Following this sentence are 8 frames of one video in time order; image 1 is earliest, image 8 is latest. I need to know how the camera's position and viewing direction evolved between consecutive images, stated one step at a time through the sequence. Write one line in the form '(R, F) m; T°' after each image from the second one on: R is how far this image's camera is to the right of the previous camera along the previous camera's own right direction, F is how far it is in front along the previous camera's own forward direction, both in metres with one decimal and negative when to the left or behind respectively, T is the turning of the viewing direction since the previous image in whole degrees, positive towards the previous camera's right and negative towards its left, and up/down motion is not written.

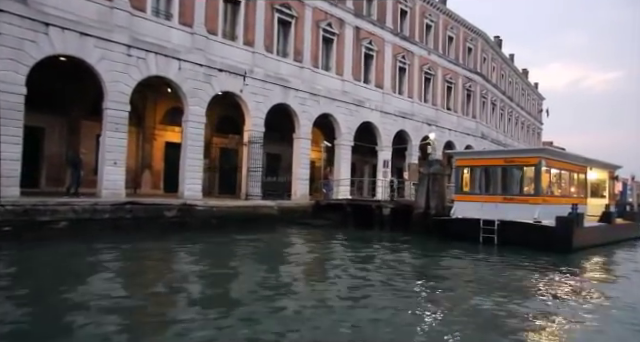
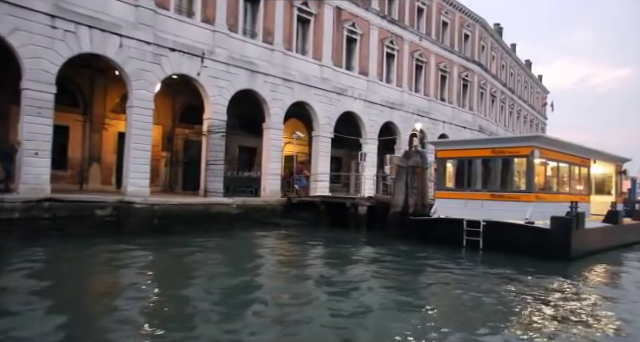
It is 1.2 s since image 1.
(+1.4, +2.1) m; -1°
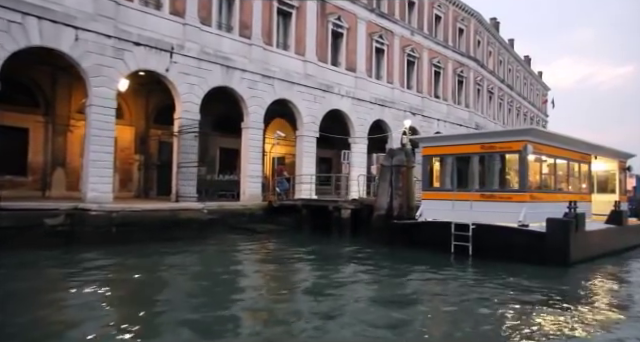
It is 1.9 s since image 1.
(+0.8, +1.2) m; 0°
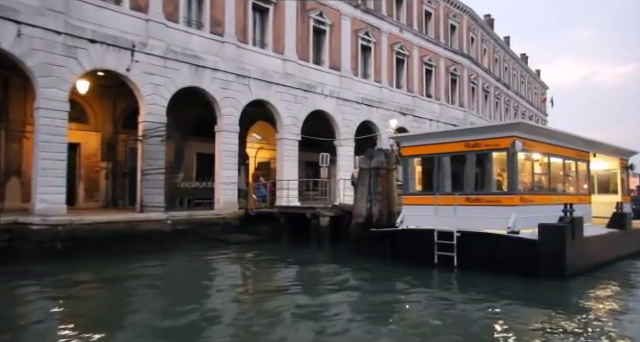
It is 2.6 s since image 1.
(+0.8, +1.2) m; 0°
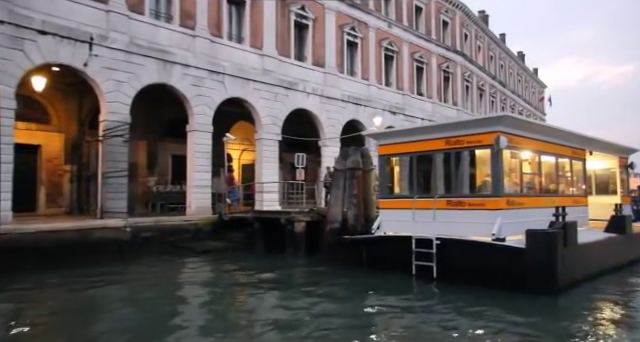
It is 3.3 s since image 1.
(+0.8, +1.1) m; 0°
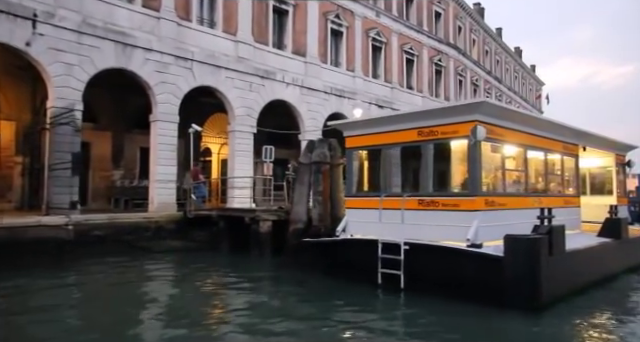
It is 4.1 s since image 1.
(+0.8, +1.2) m; 0°
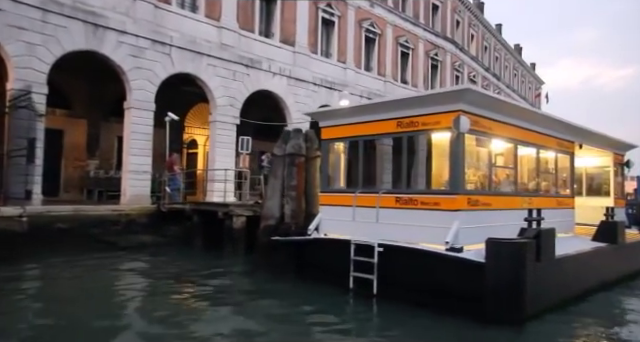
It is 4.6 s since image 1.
(+0.5, +0.8) m; 0°
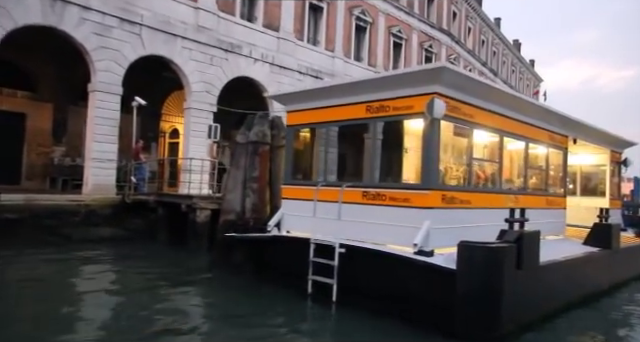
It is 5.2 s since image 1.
(+0.6, +0.9) m; 0°
